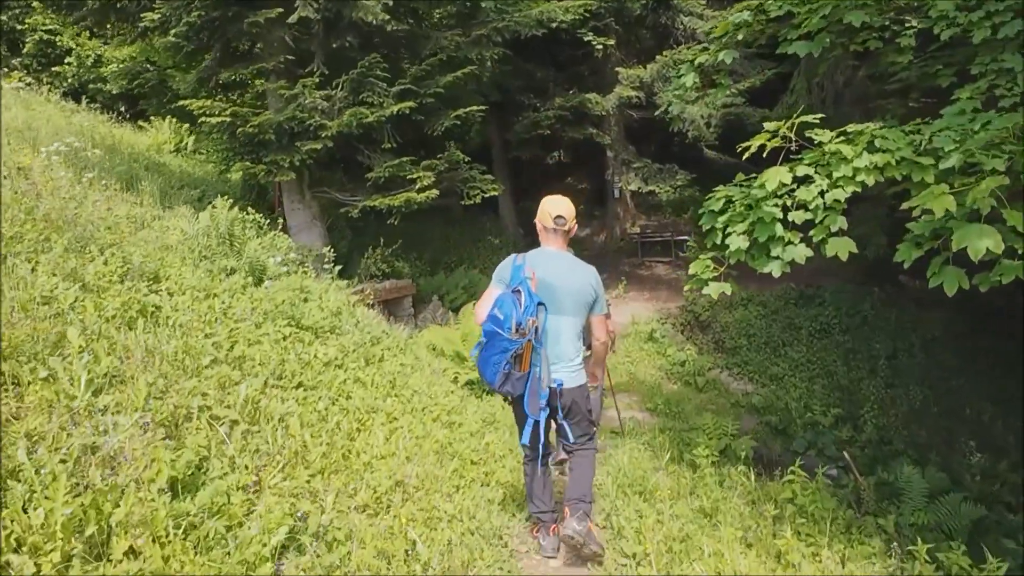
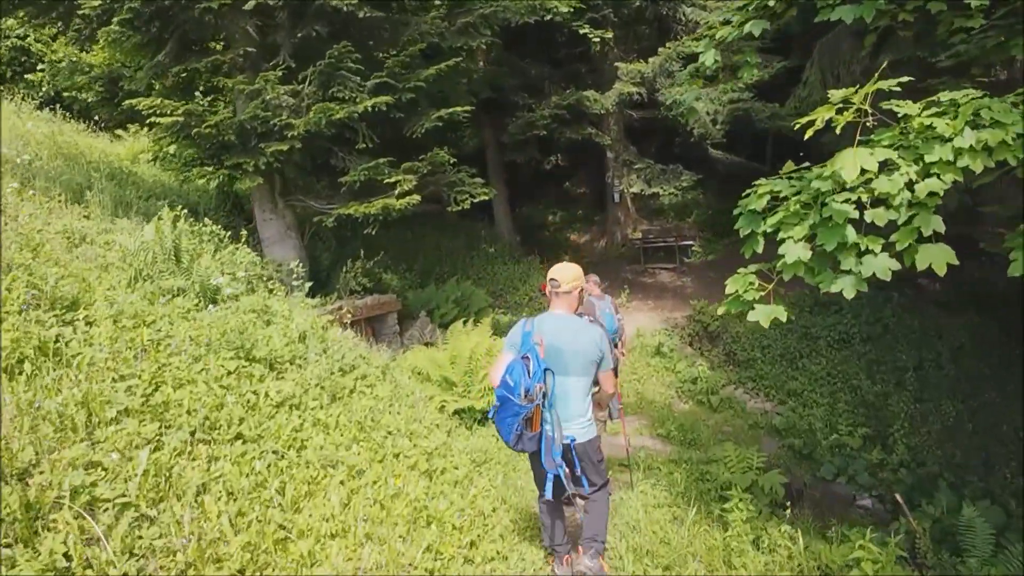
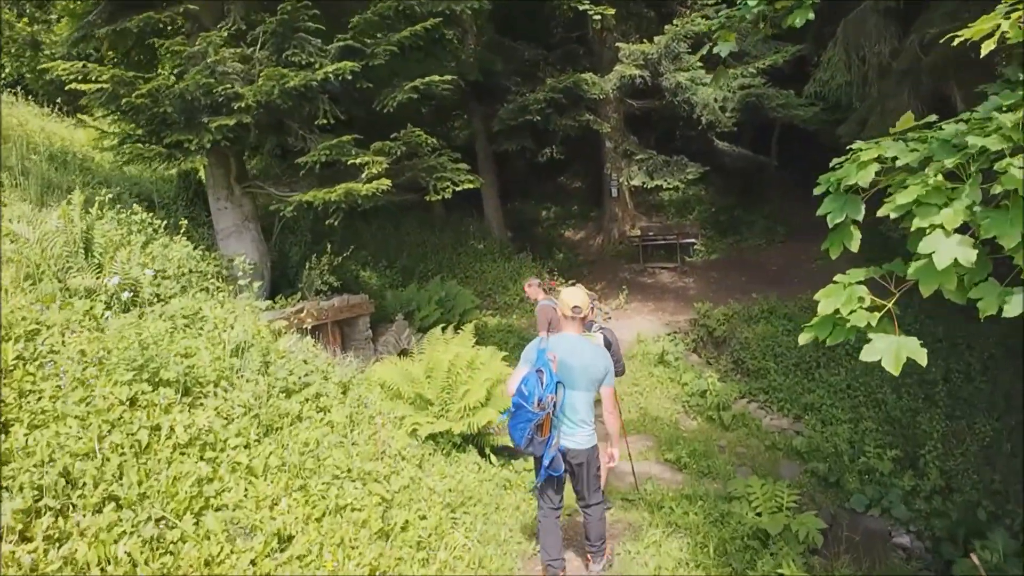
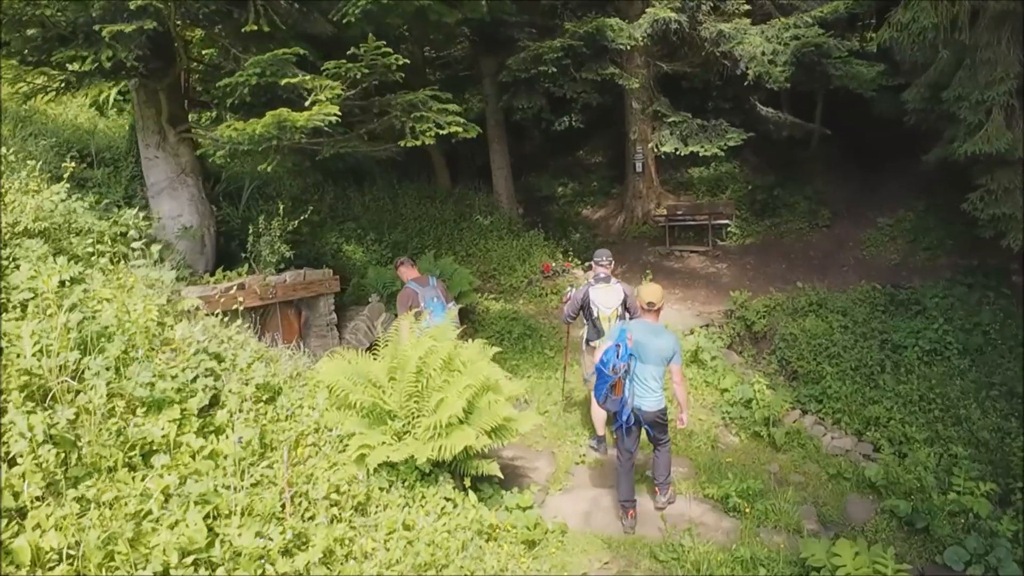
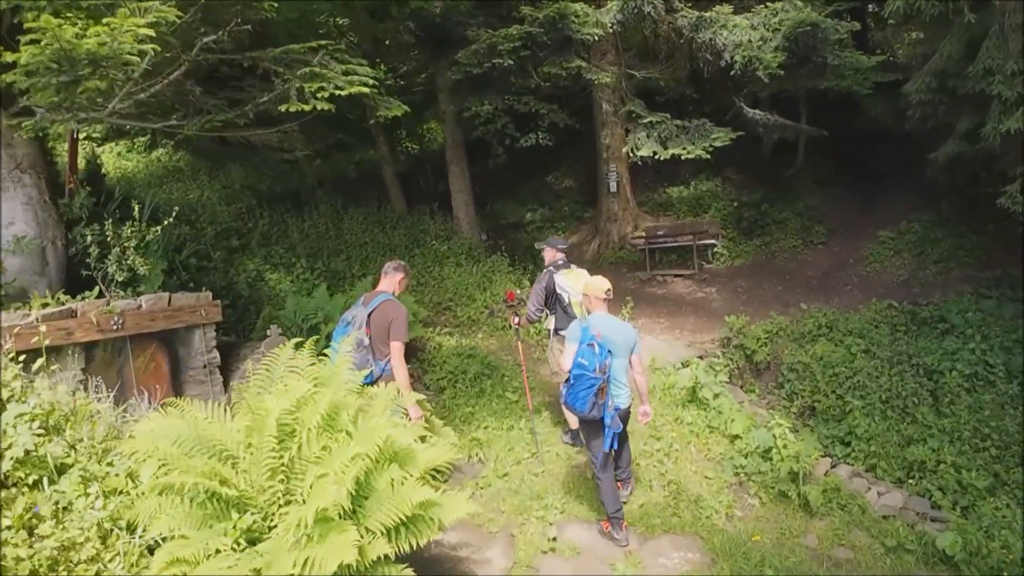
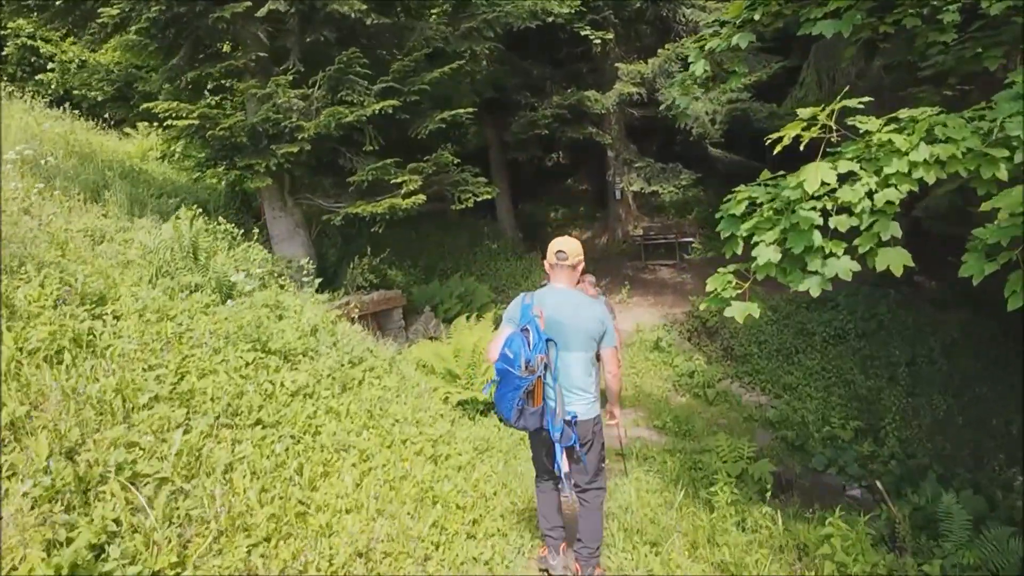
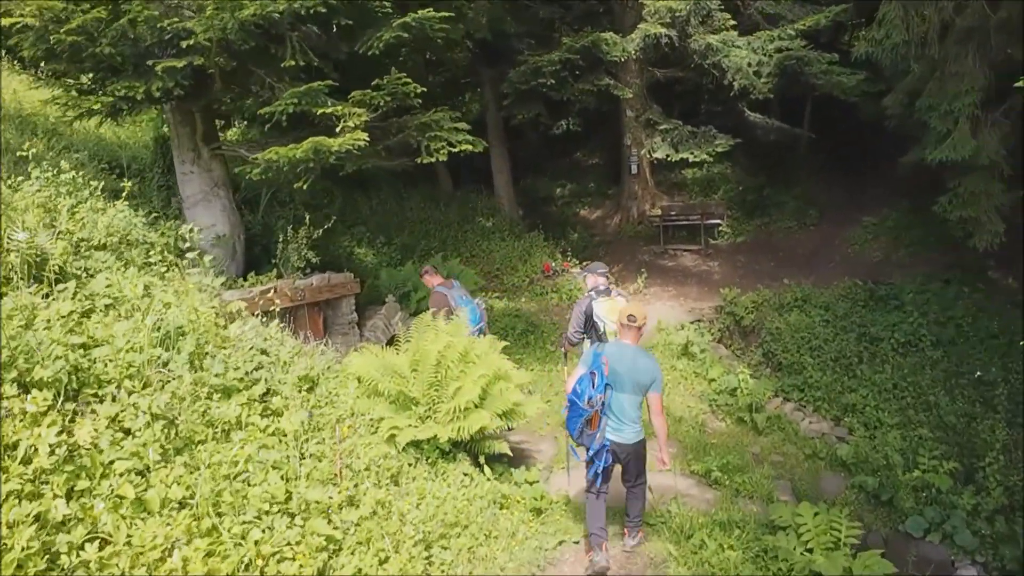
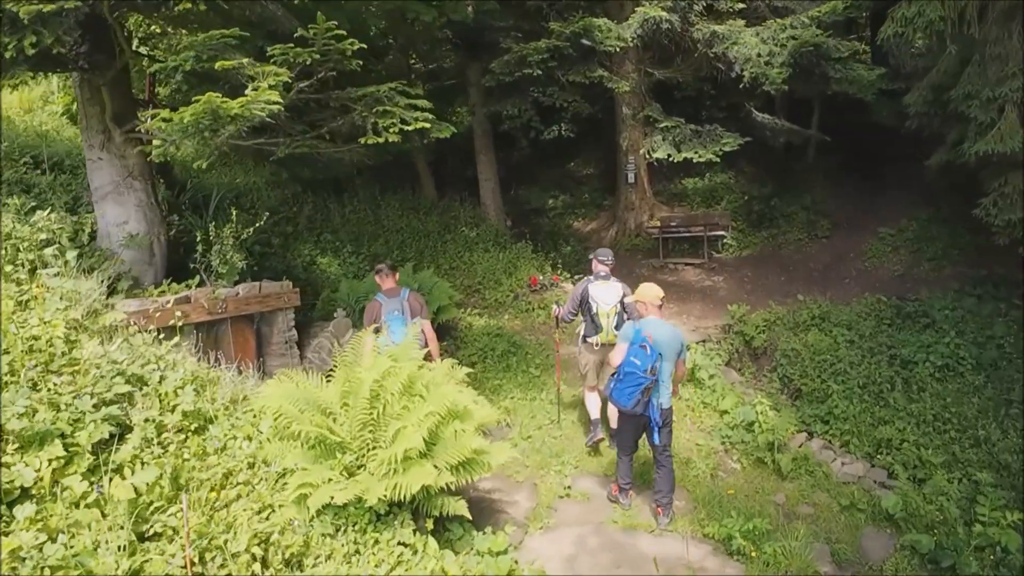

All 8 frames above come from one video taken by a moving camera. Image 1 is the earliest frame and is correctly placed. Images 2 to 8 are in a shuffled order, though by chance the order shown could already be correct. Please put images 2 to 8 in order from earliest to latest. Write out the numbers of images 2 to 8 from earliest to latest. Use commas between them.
6, 2, 3, 7, 4, 8, 5
